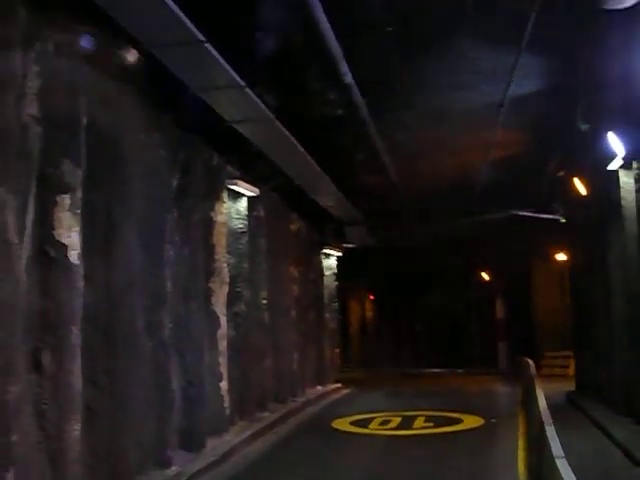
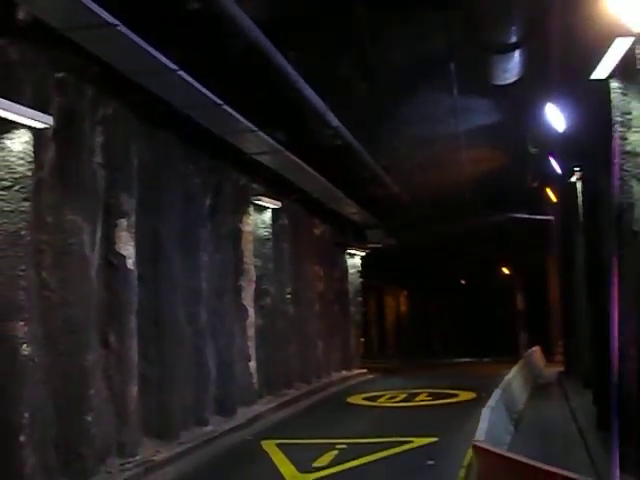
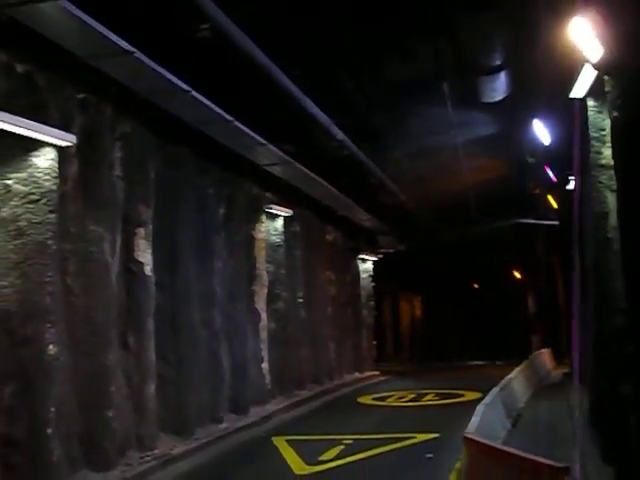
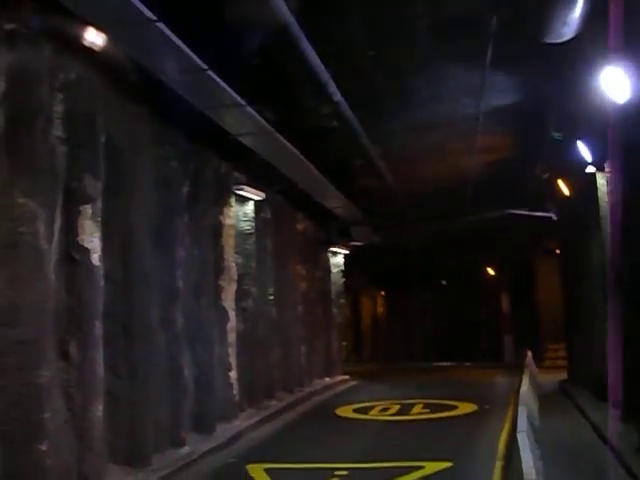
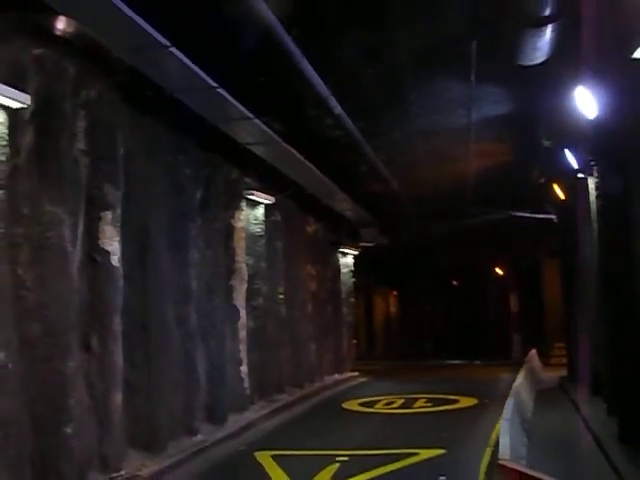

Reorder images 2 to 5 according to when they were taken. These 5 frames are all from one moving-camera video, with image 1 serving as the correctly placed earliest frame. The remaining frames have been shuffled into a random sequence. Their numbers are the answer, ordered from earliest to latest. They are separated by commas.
4, 5, 2, 3
